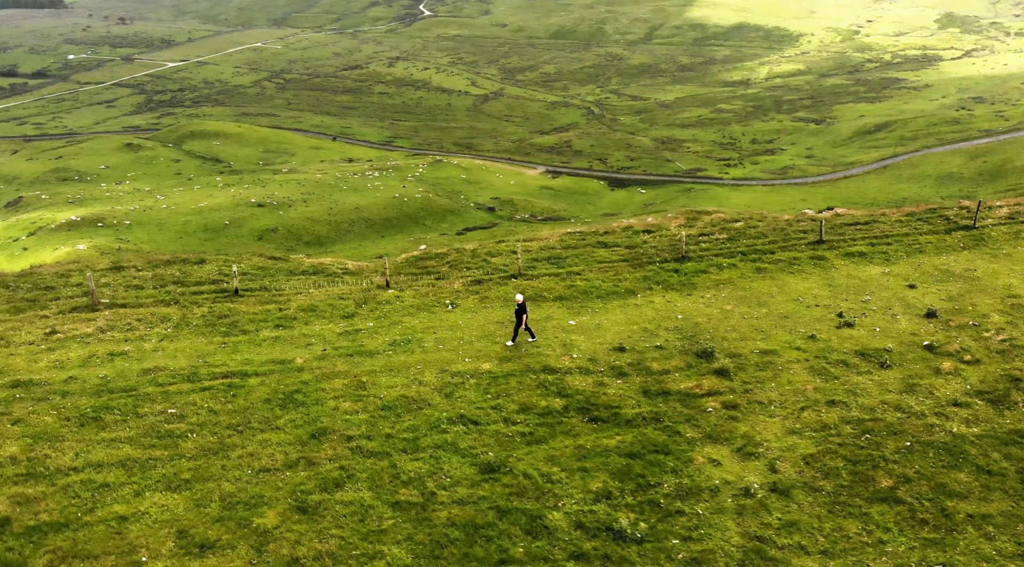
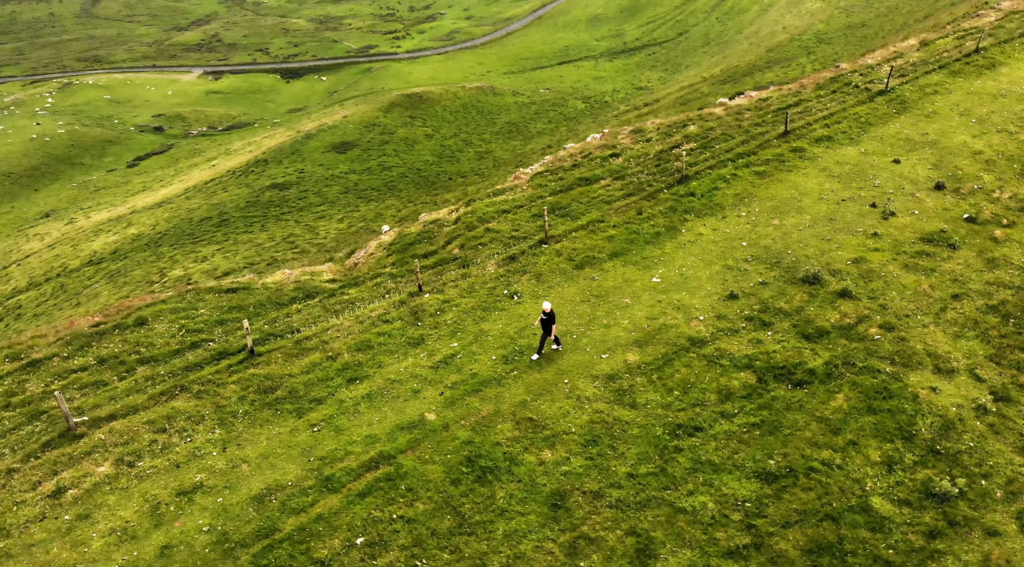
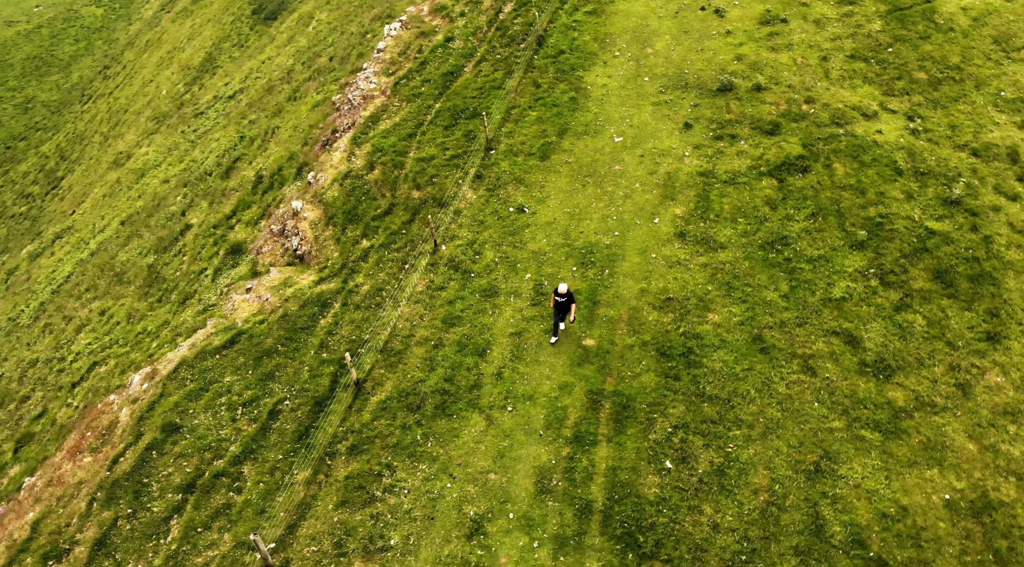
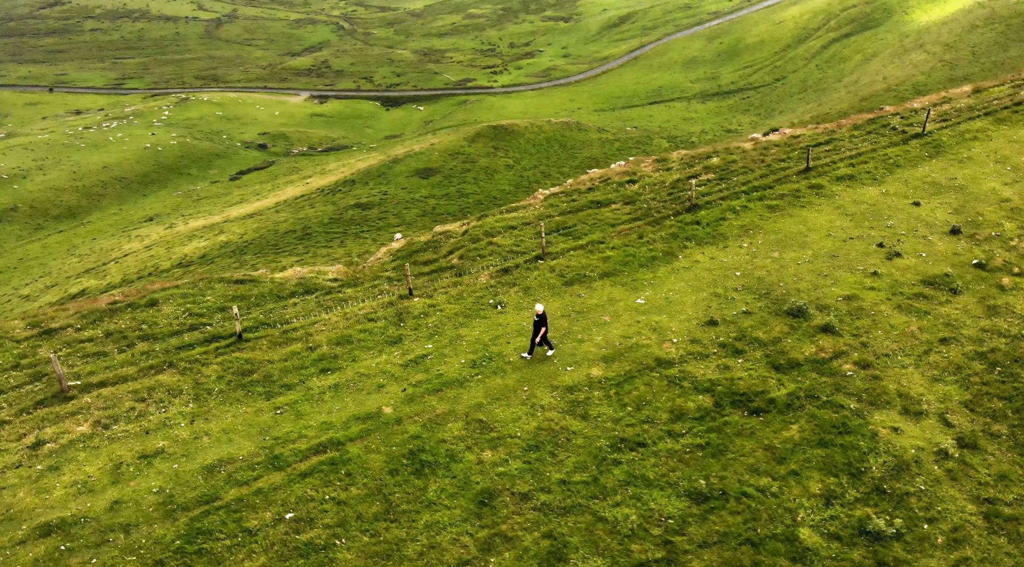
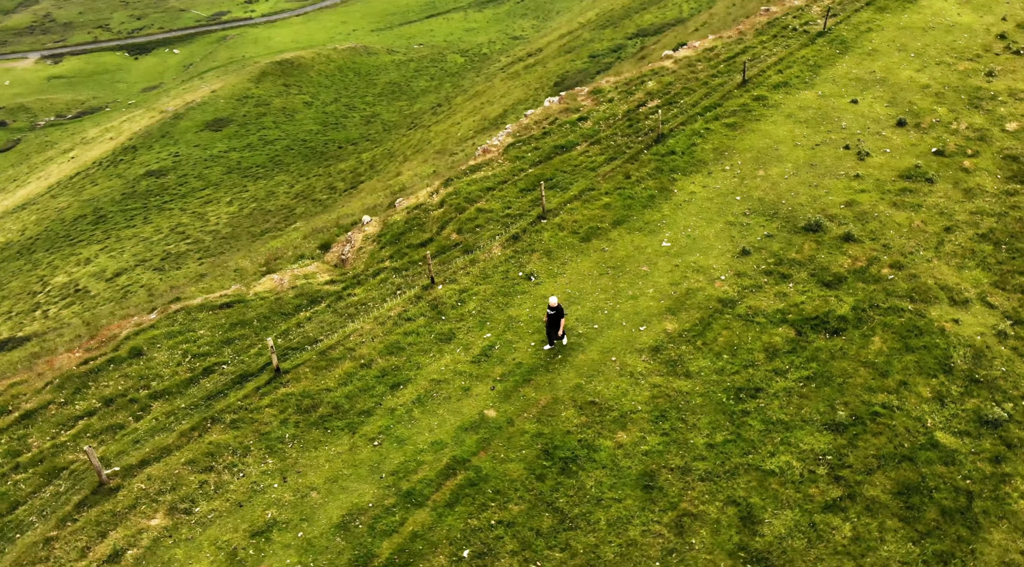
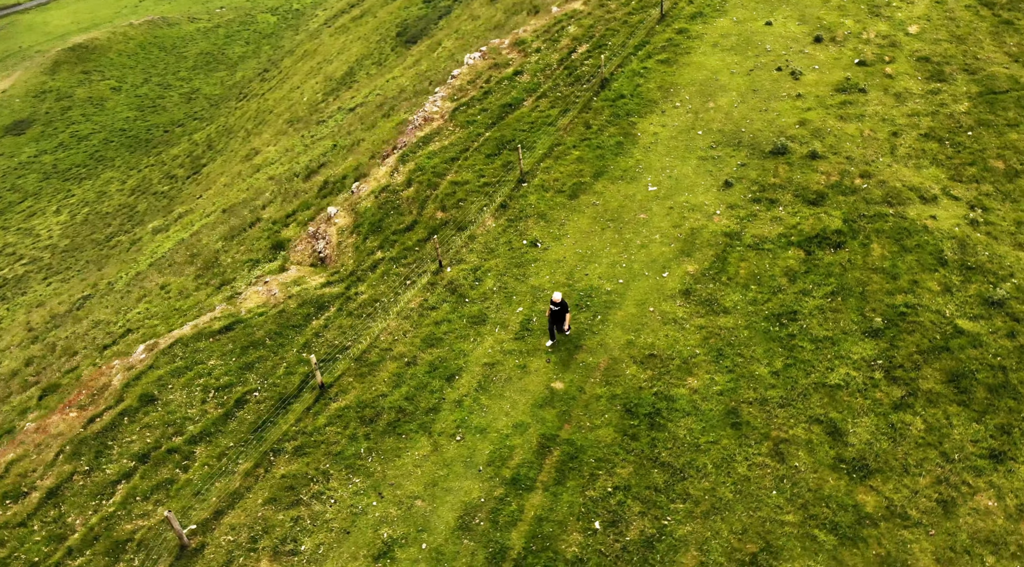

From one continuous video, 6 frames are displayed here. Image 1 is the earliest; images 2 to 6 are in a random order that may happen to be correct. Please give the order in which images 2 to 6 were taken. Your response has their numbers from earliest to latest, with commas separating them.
4, 2, 5, 6, 3
